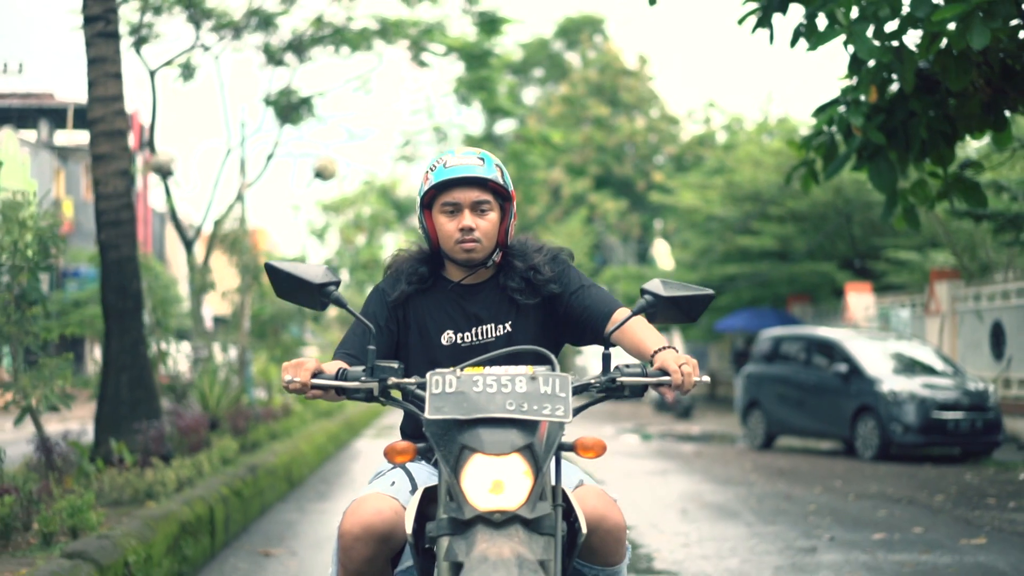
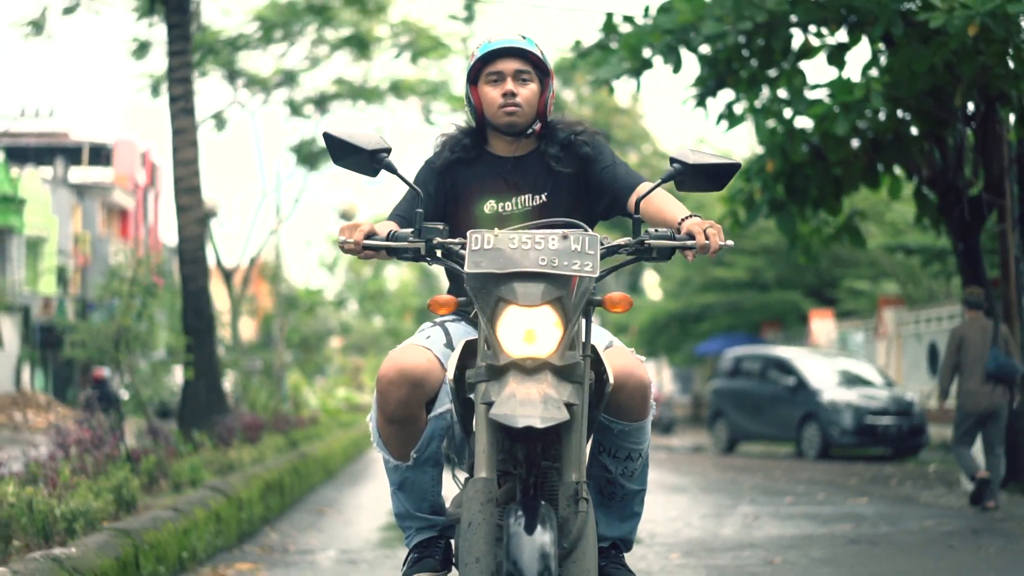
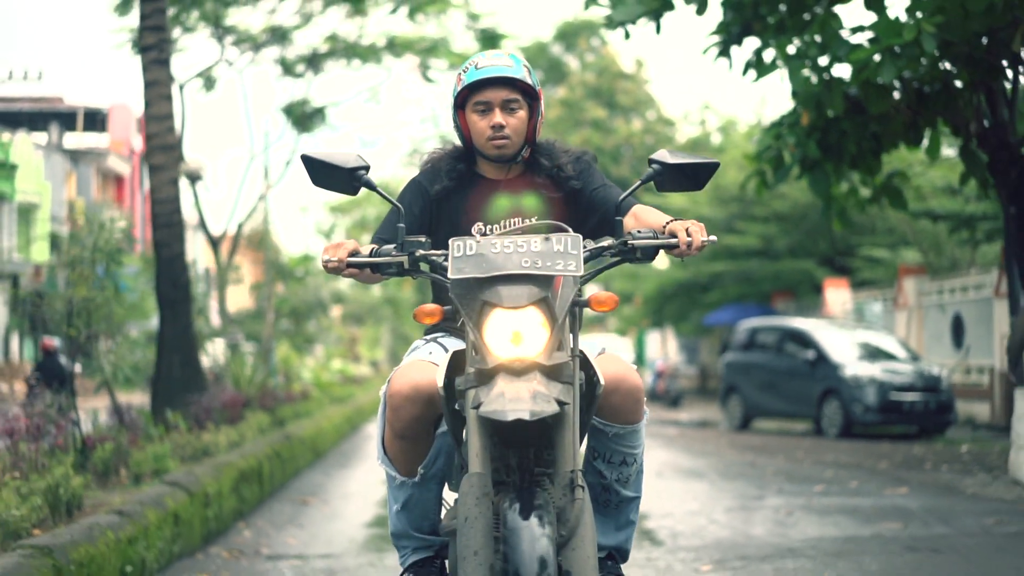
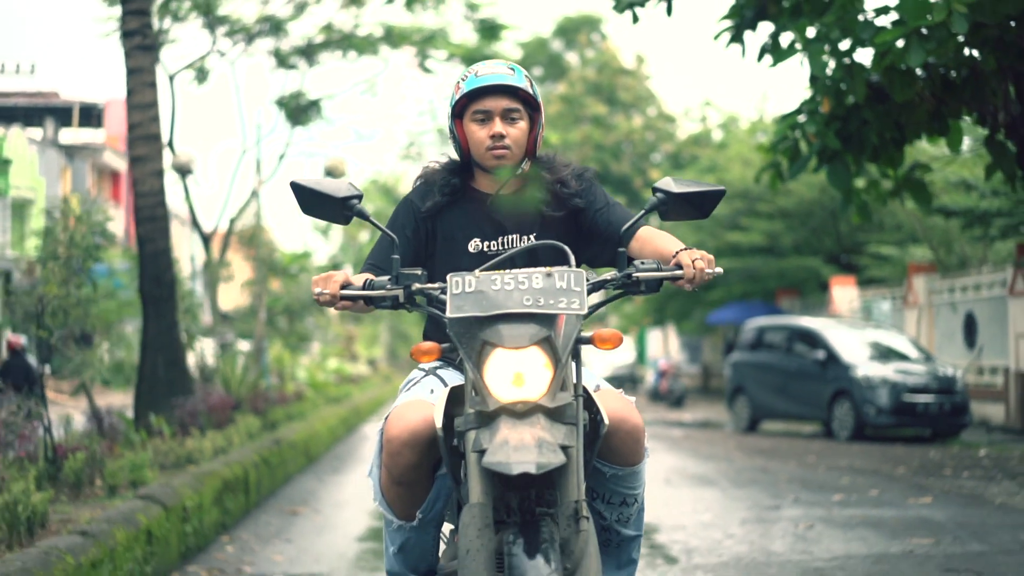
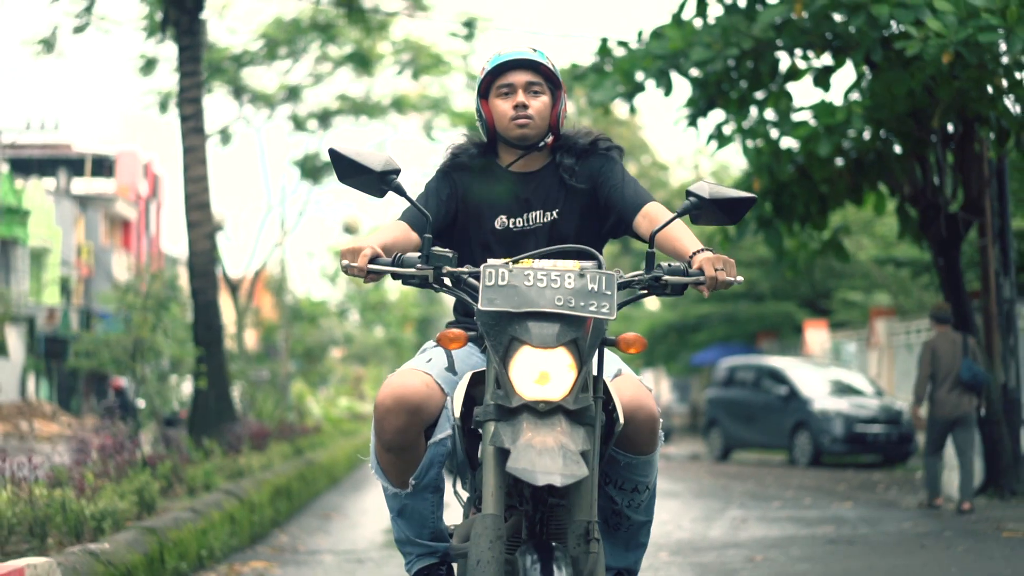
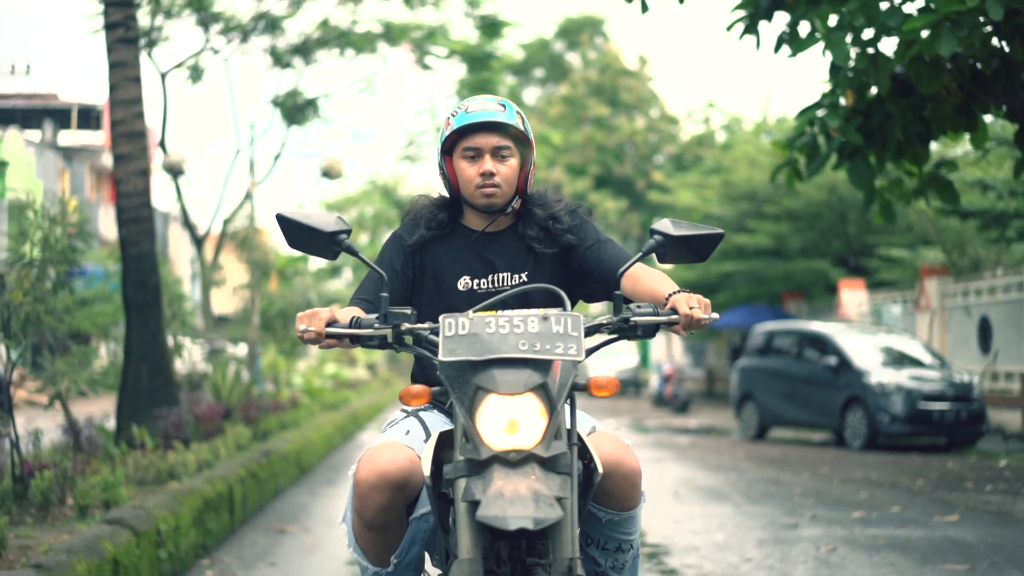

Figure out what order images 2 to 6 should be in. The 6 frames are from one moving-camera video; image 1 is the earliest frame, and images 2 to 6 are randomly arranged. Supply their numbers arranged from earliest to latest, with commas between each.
6, 4, 3, 2, 5
